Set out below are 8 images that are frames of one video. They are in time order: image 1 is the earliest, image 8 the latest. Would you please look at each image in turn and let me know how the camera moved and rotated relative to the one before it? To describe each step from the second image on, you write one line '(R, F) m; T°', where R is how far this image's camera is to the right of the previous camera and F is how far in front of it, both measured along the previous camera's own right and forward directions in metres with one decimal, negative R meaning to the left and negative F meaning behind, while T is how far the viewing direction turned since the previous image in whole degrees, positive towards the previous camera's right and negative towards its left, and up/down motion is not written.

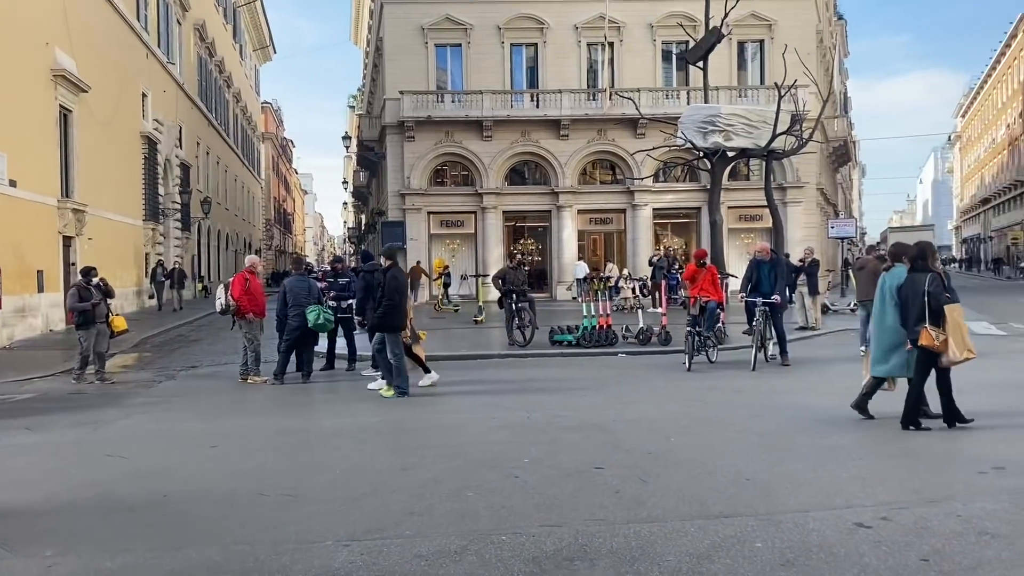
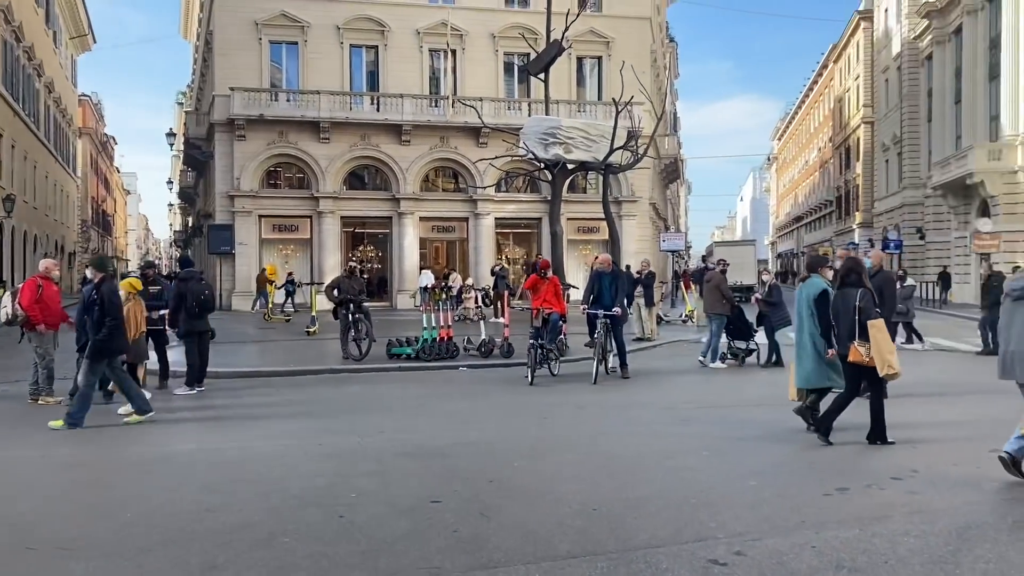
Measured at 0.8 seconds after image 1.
(+0.1, +0.5) m; +10°
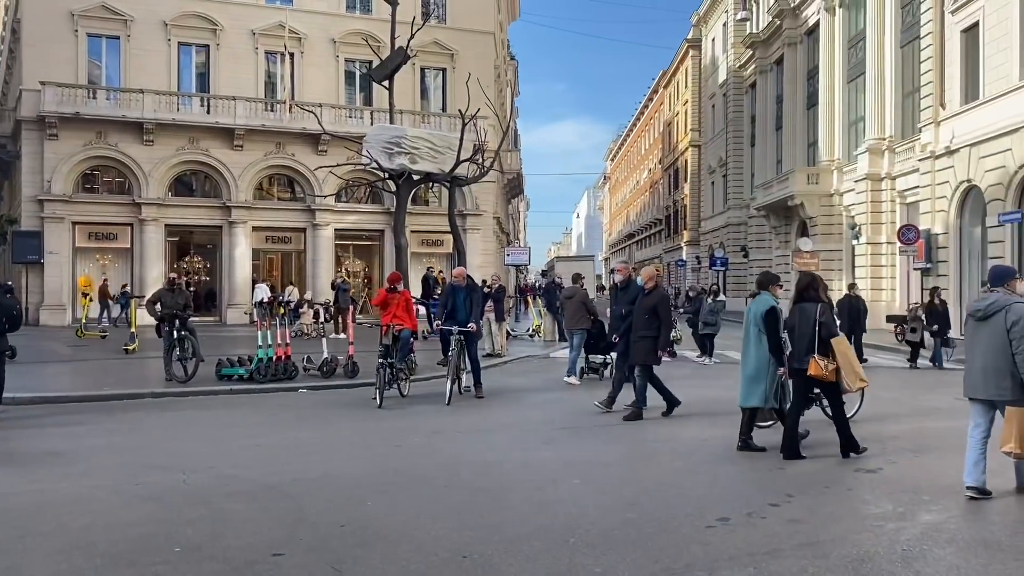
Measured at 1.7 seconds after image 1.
(-0.1, +0.6) m; +10°
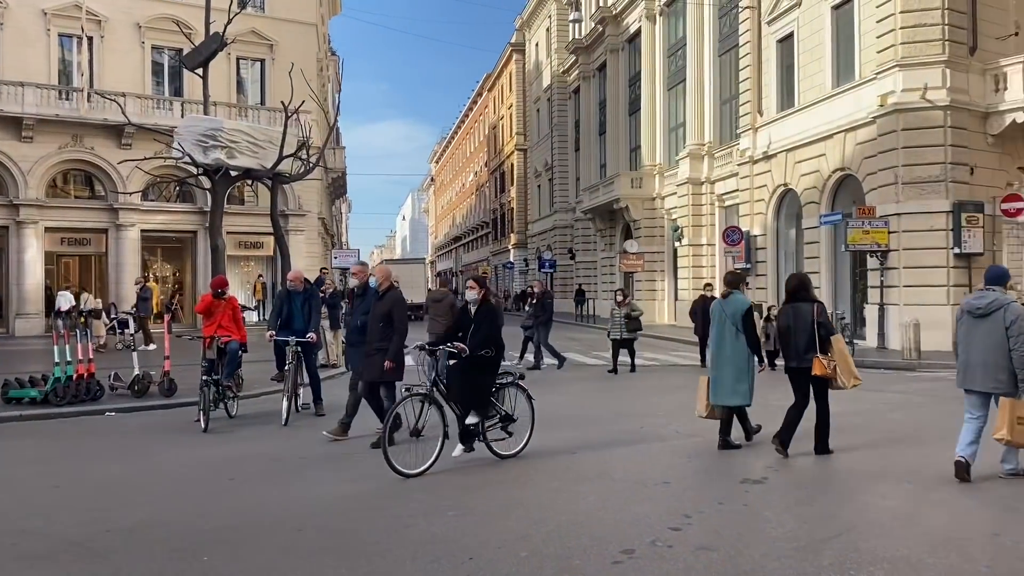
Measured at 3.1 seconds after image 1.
(-0.2, +0.9) m; +11°
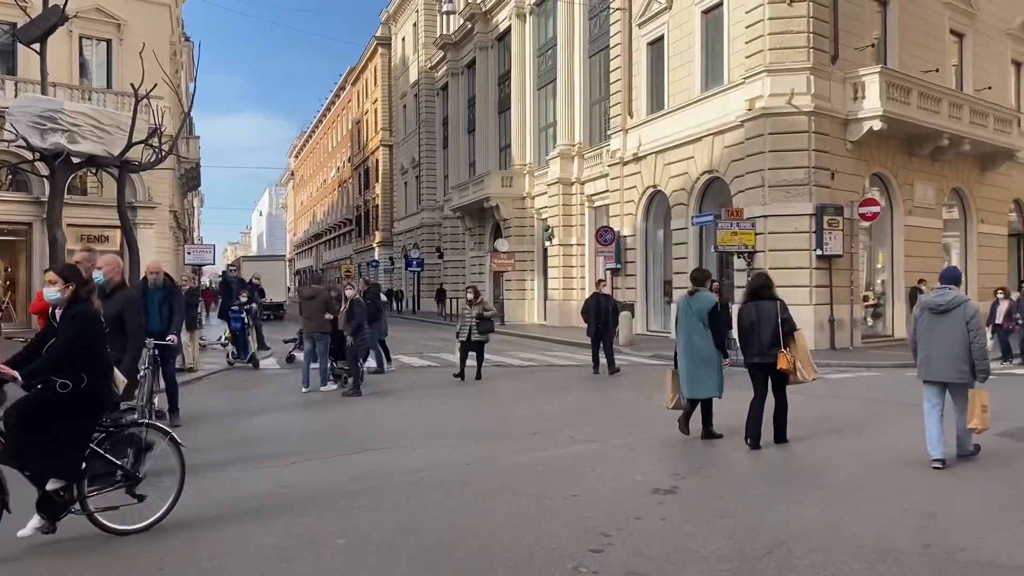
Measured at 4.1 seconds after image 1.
(-0.2, +0.6) m; +9°
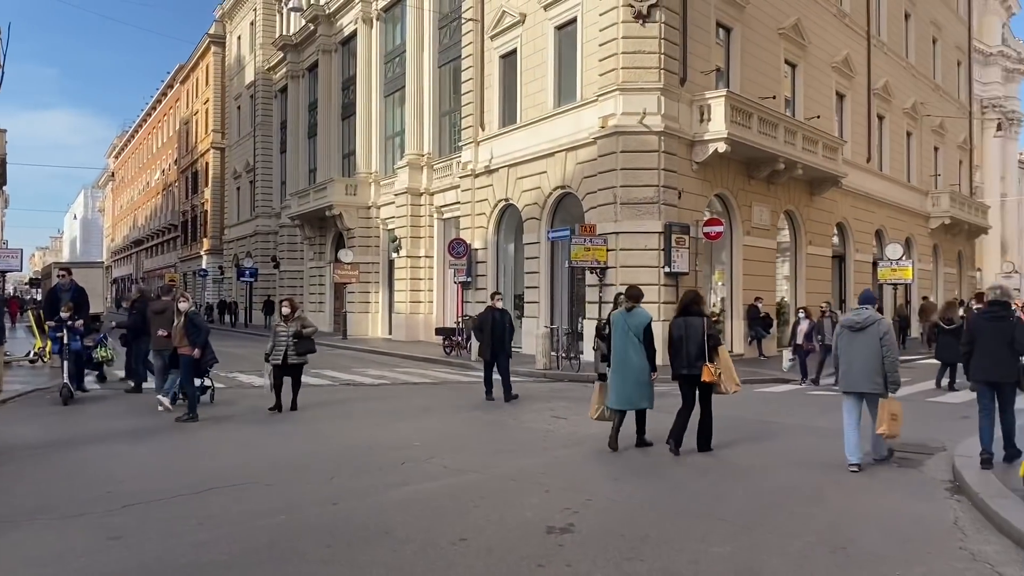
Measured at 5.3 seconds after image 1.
(-0.3, +0.6) m; +10°
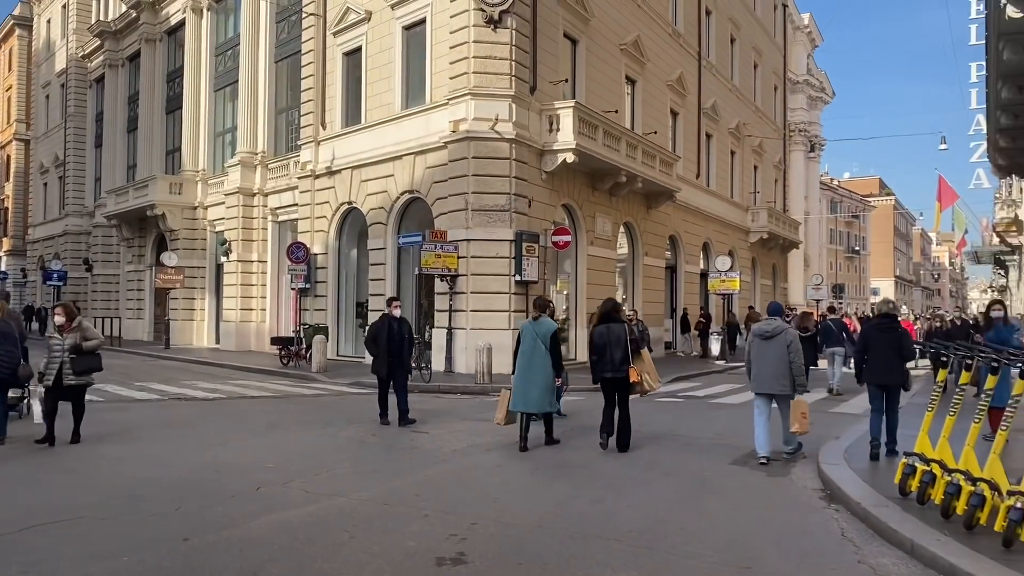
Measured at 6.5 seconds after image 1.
(-0.3, +0.5) m; +11°
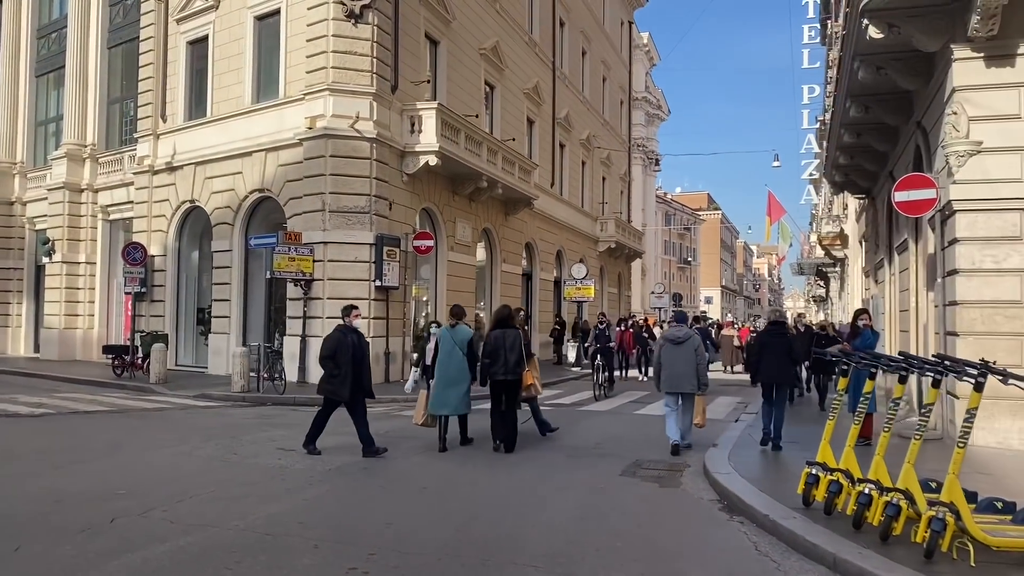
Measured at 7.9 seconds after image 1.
(-0.4, +0.5) m; +10°
